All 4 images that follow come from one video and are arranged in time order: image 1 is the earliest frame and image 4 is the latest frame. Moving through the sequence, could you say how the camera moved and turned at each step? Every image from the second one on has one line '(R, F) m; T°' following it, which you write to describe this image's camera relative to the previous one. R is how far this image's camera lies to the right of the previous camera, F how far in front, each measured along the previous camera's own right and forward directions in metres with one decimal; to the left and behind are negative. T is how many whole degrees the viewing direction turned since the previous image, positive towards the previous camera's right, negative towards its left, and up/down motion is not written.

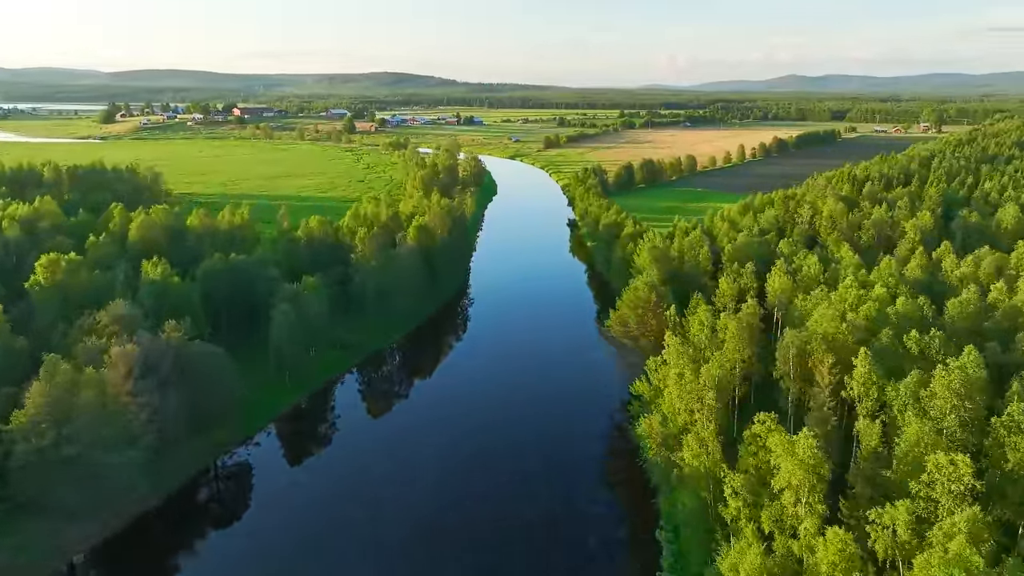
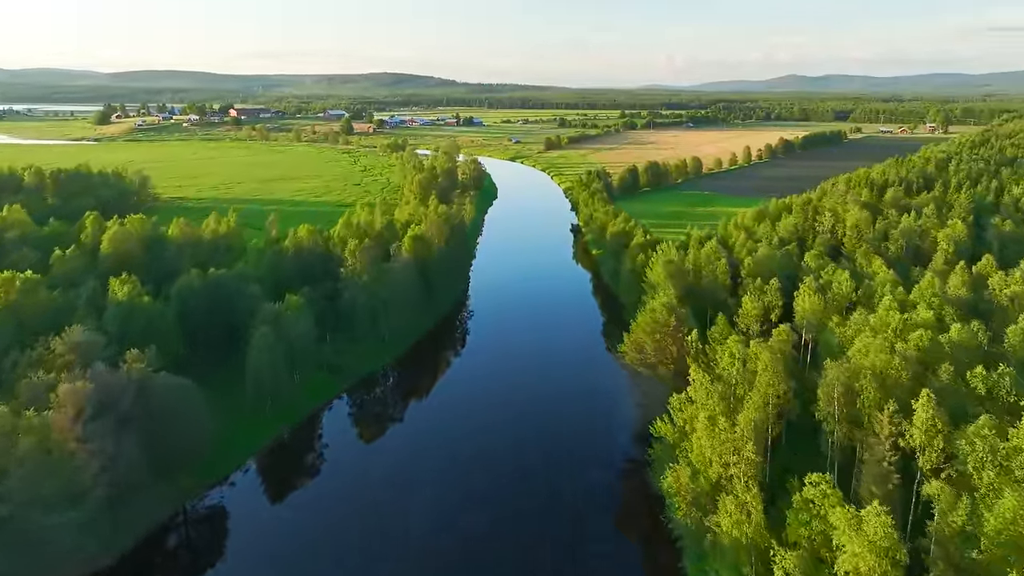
(-0.2, +4.2) m; 0°
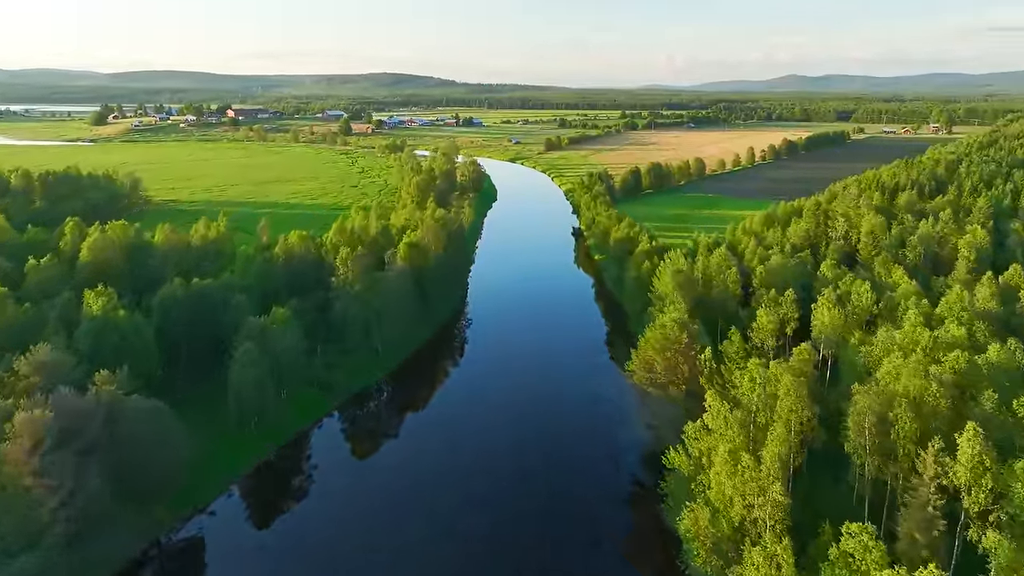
(0.0, +2.6) m; 0°
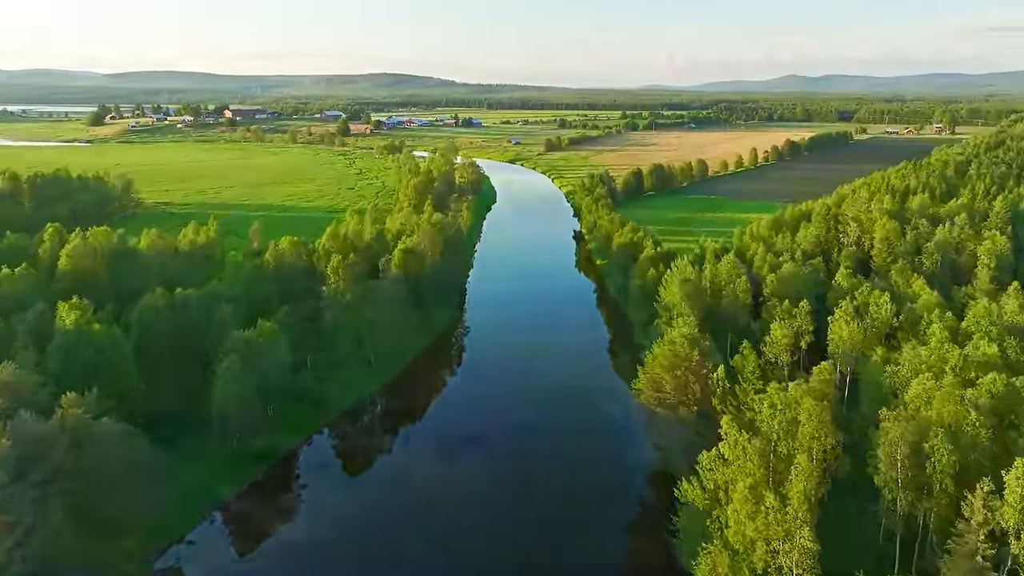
(0.0, +2.3) m; 0°
